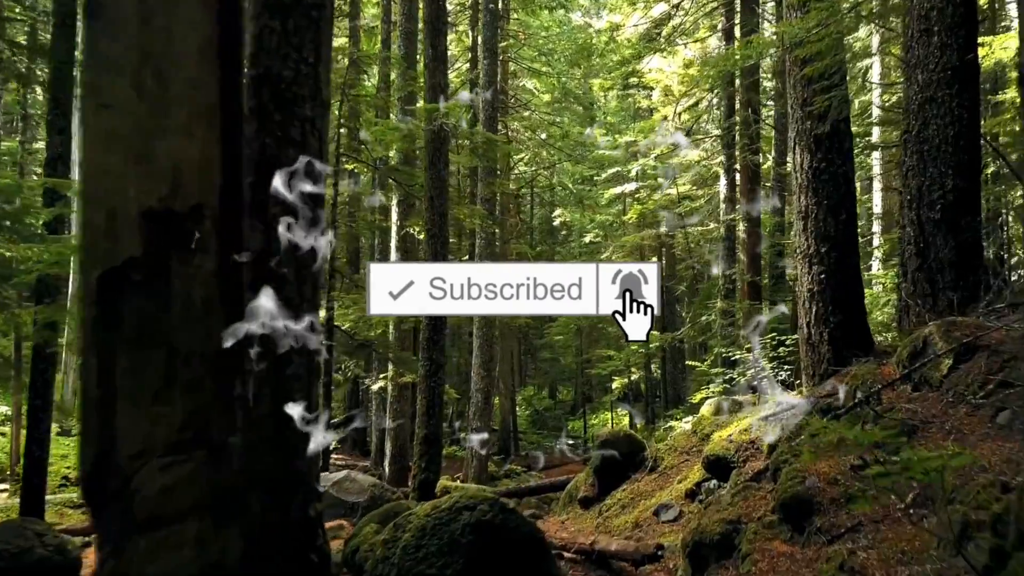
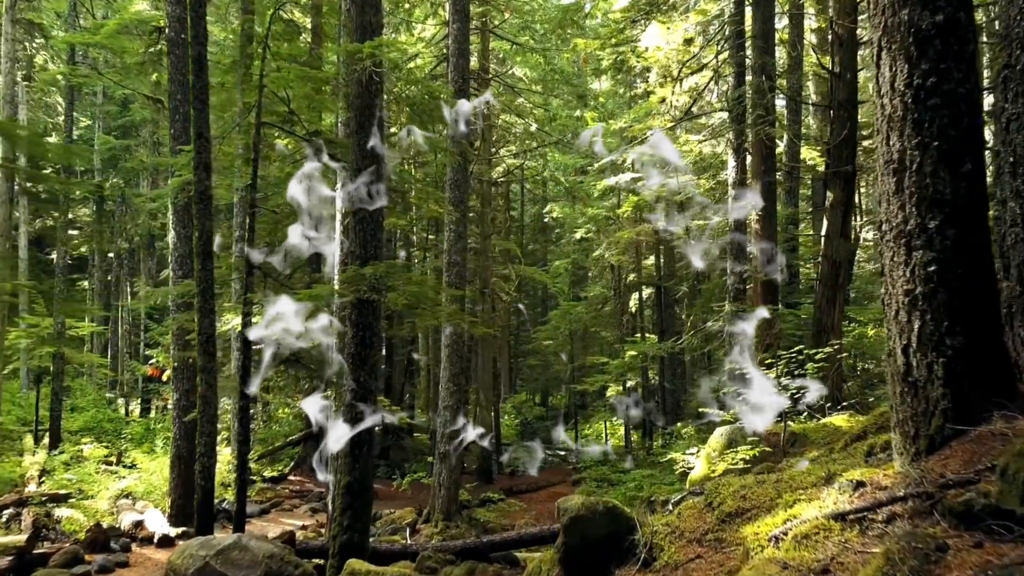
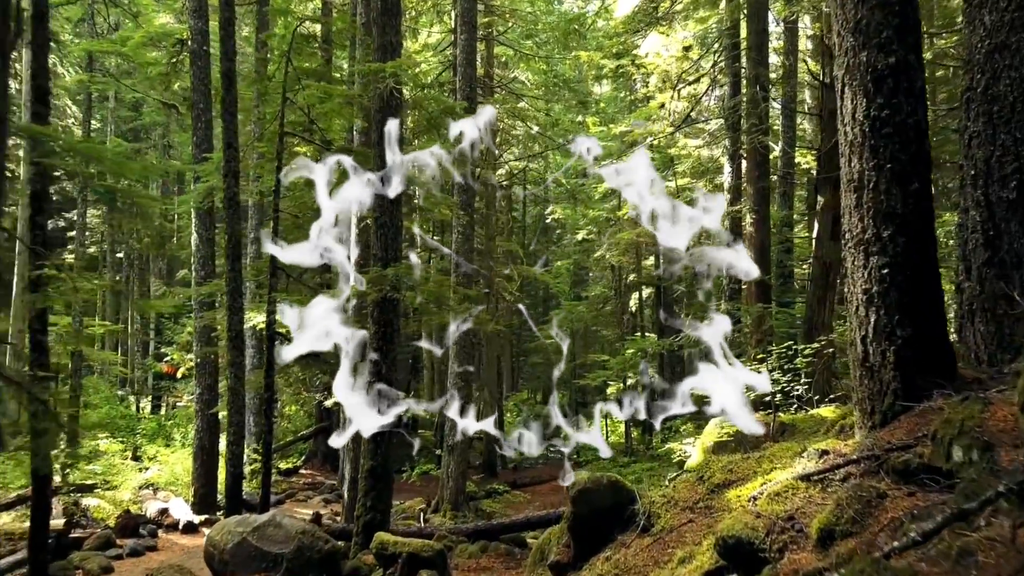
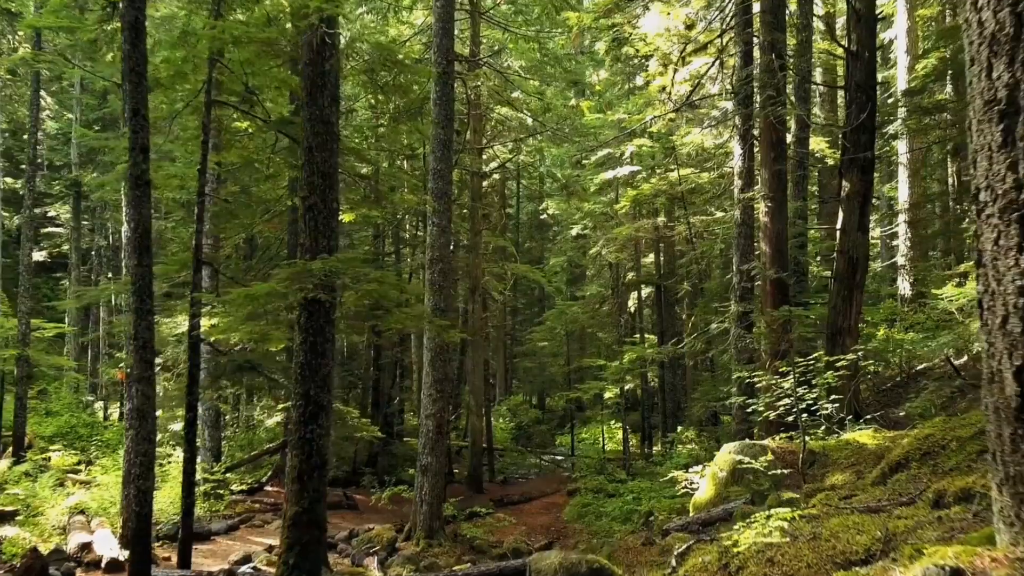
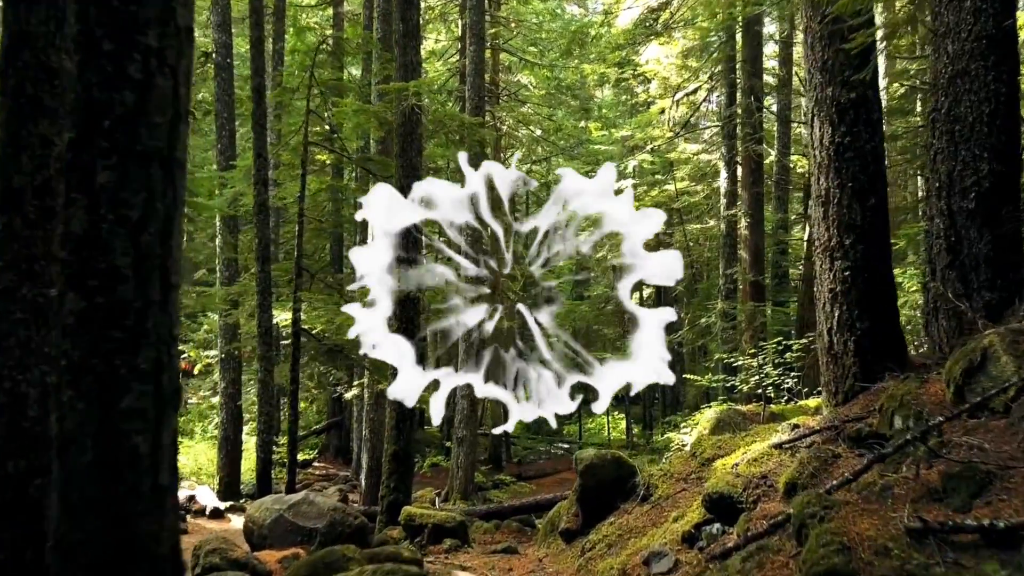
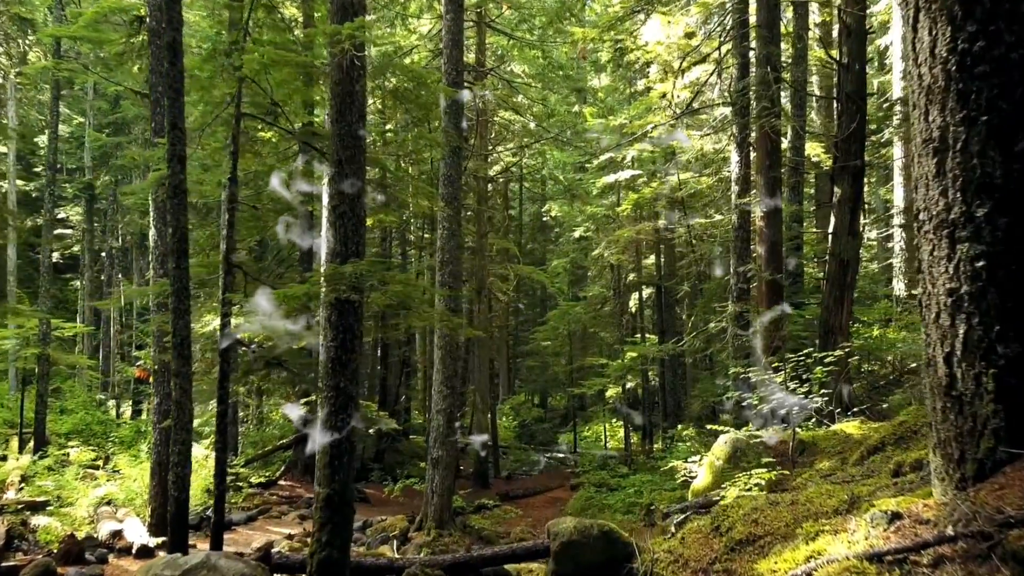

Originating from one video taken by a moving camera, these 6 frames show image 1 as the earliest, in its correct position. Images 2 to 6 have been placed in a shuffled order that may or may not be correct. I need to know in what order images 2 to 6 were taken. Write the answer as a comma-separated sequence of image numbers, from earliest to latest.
5, 3, 2, 6, 4
